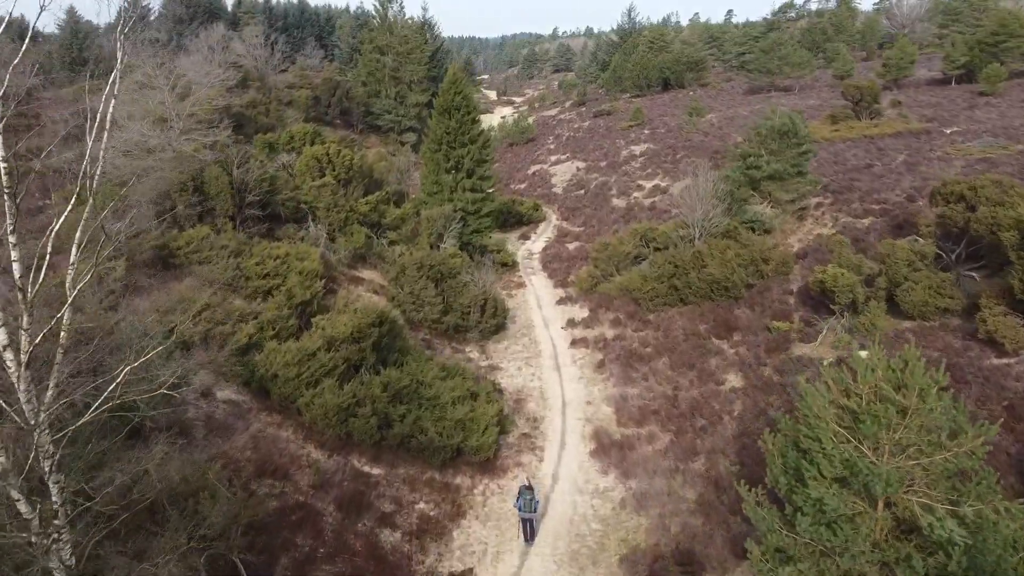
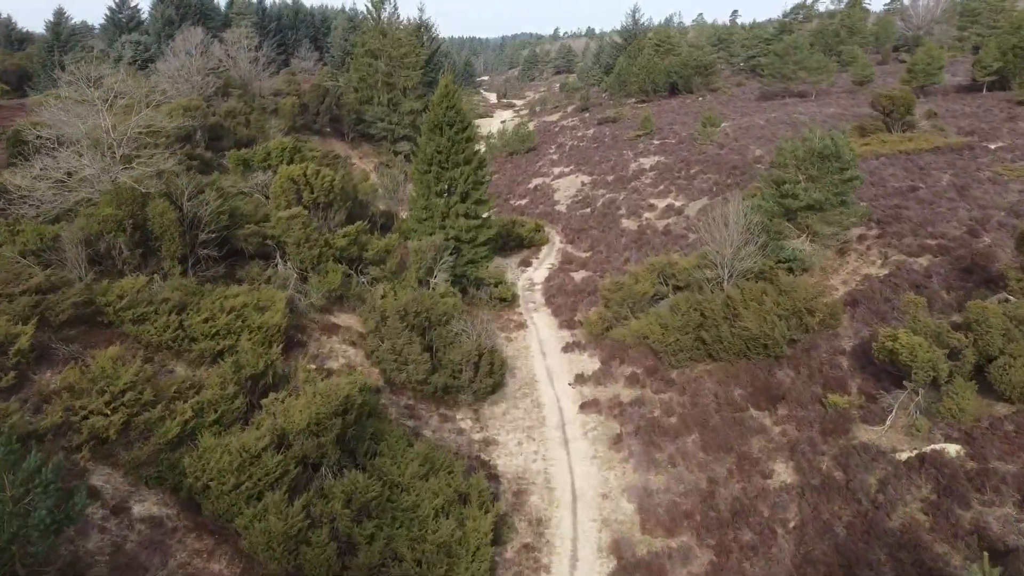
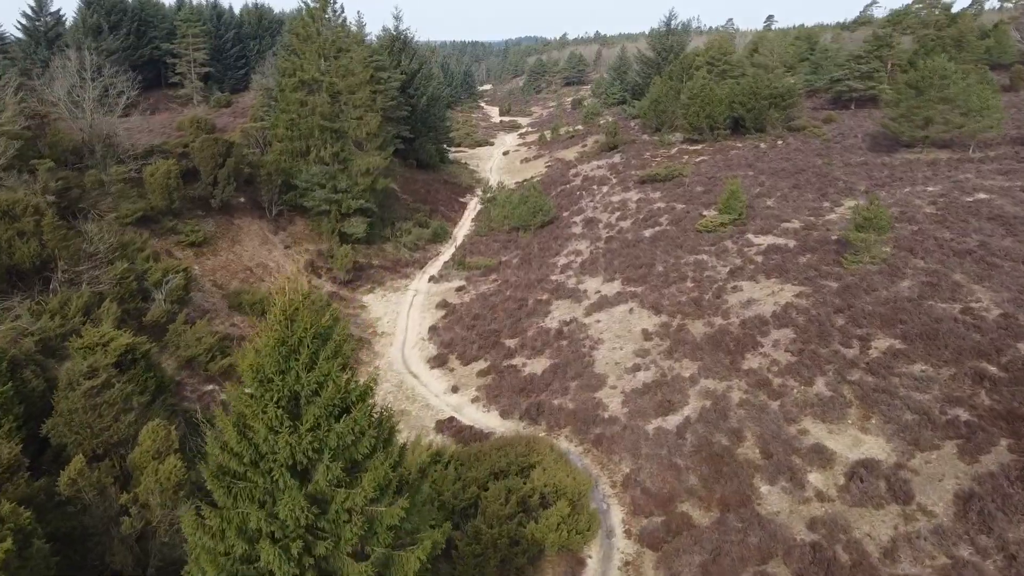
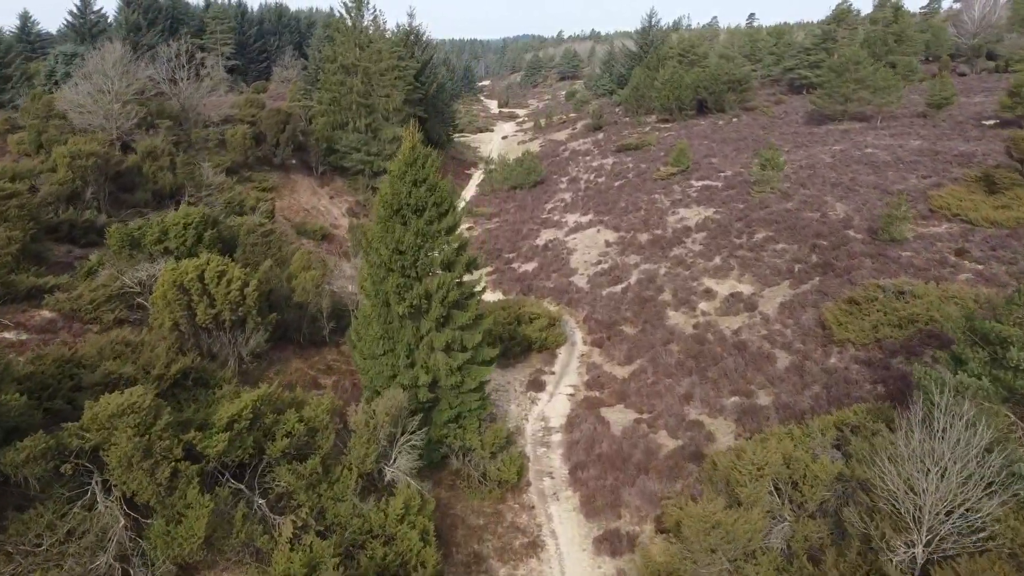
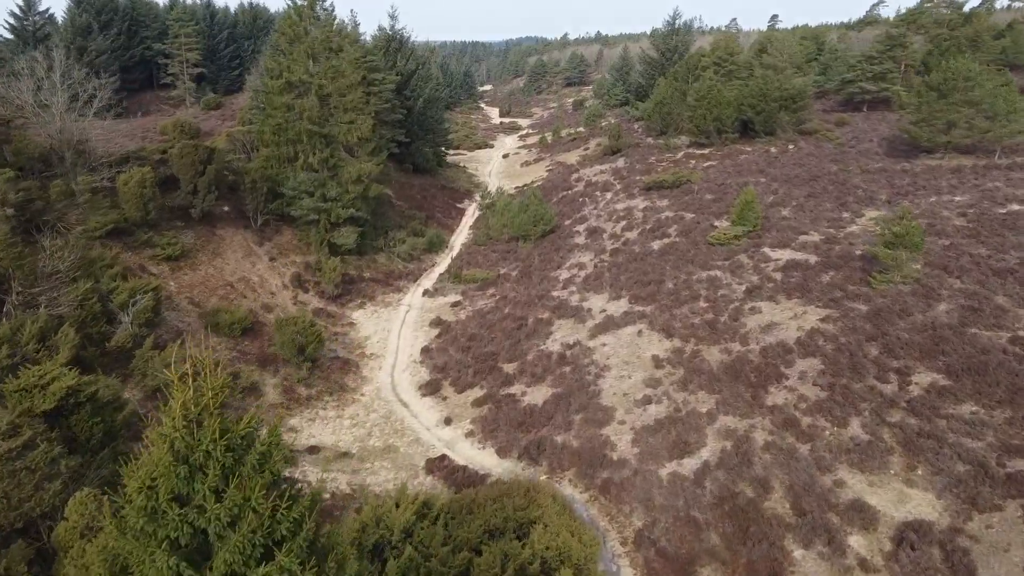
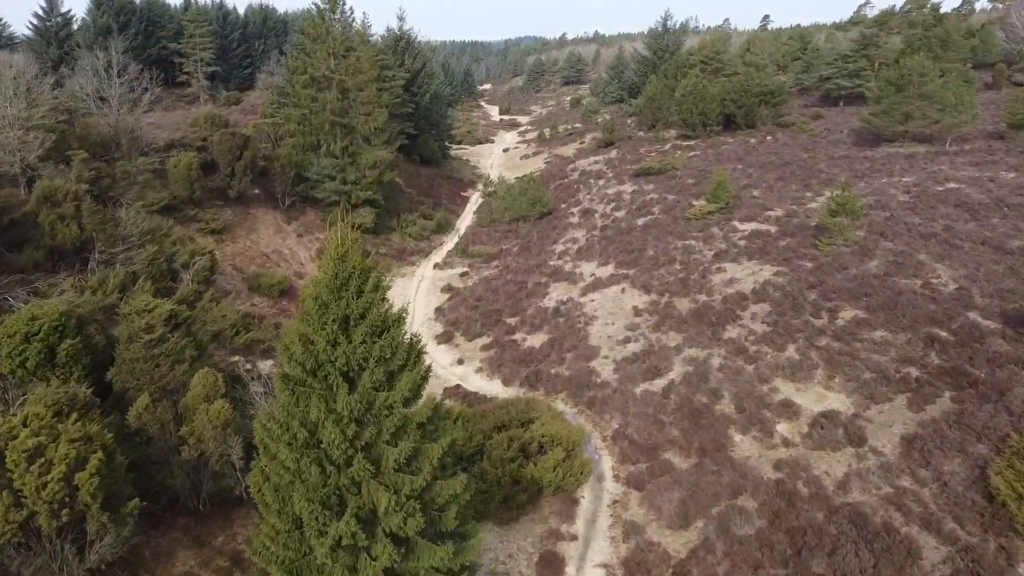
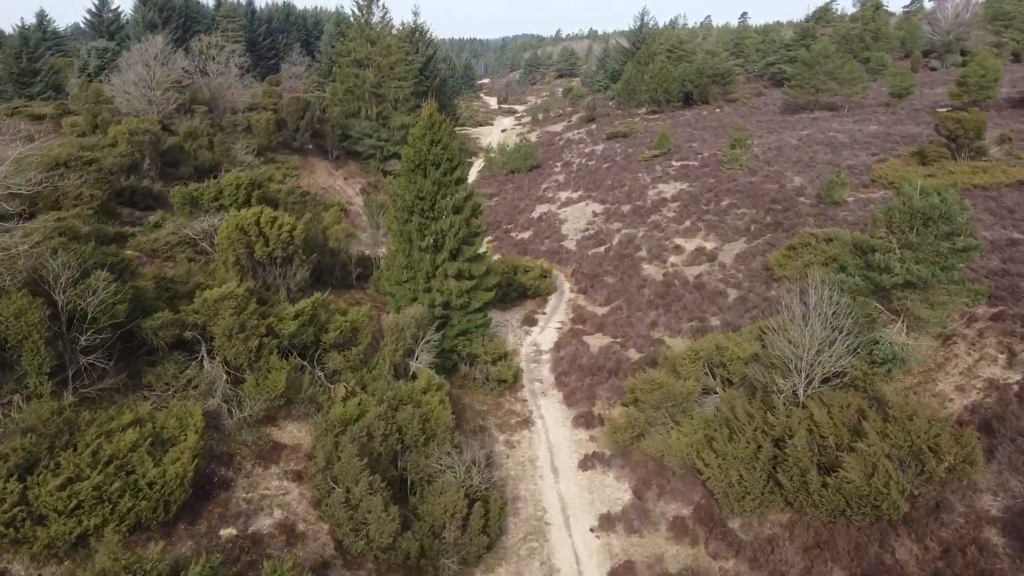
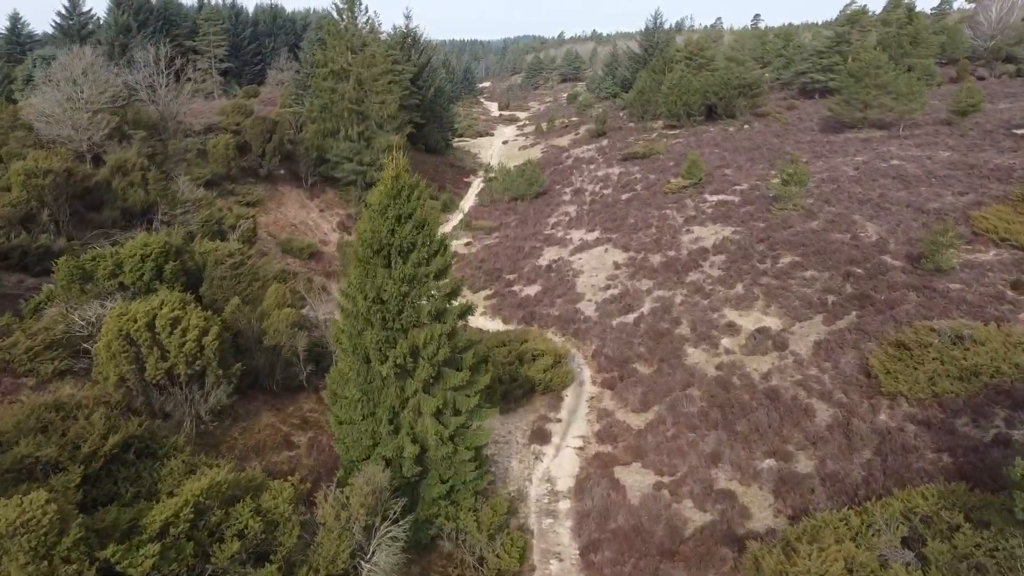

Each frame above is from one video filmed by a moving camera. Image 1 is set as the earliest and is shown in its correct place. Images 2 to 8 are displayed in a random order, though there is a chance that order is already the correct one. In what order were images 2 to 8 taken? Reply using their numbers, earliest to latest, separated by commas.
2, 7, 4, 8, 6, 3, 5
